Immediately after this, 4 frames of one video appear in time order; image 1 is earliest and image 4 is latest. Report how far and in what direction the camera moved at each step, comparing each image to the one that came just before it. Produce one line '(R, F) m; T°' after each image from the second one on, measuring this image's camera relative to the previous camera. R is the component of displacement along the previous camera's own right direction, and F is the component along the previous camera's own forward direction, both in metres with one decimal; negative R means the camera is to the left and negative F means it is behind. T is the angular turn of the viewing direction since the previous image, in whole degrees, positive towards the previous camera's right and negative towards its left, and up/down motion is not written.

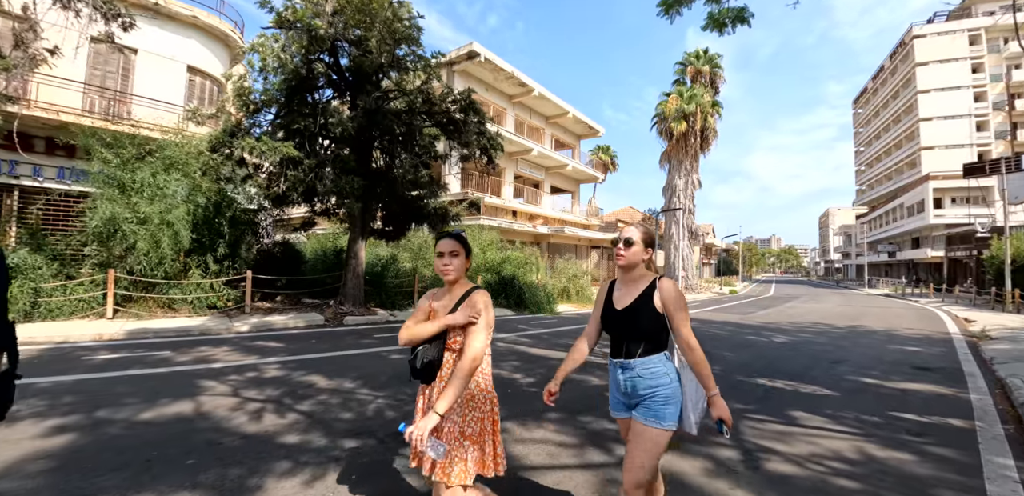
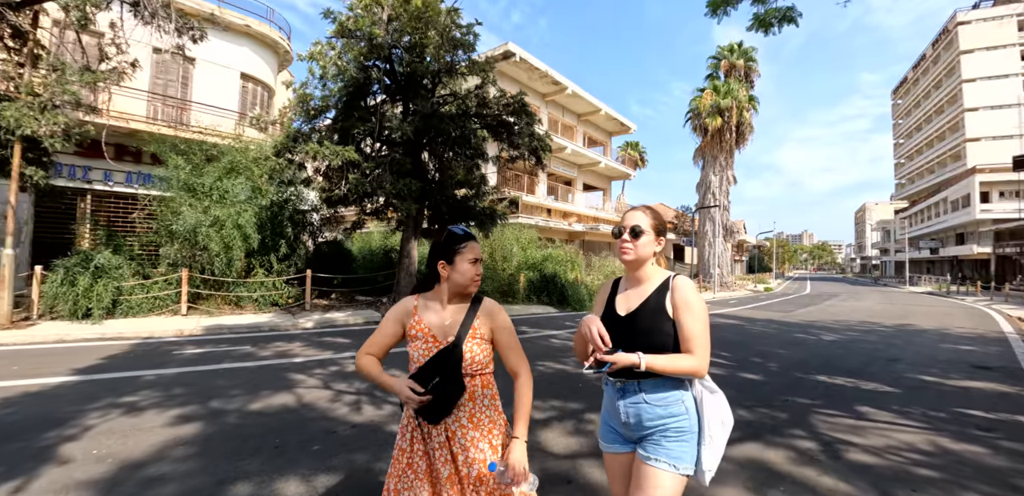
(-0.7, -0.3) m; -3°
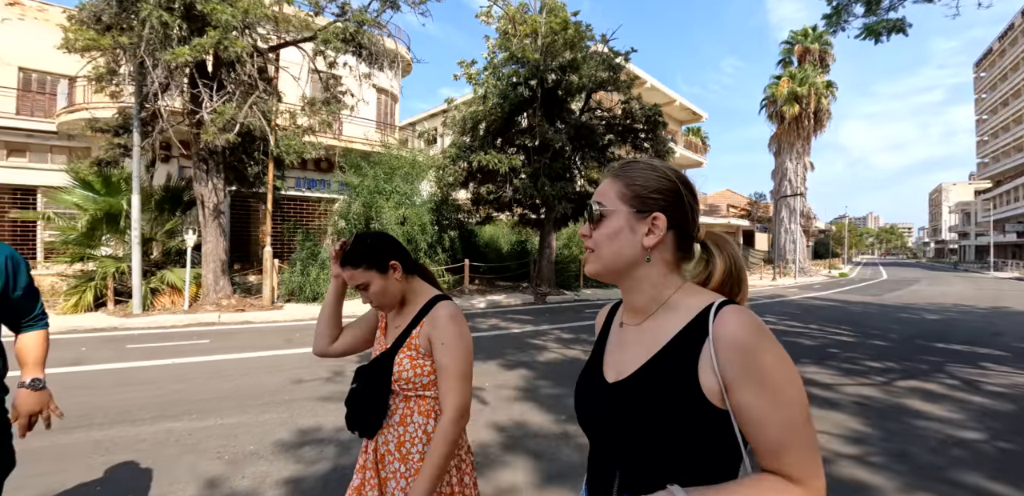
(-2.7, -2.3) m; -5°
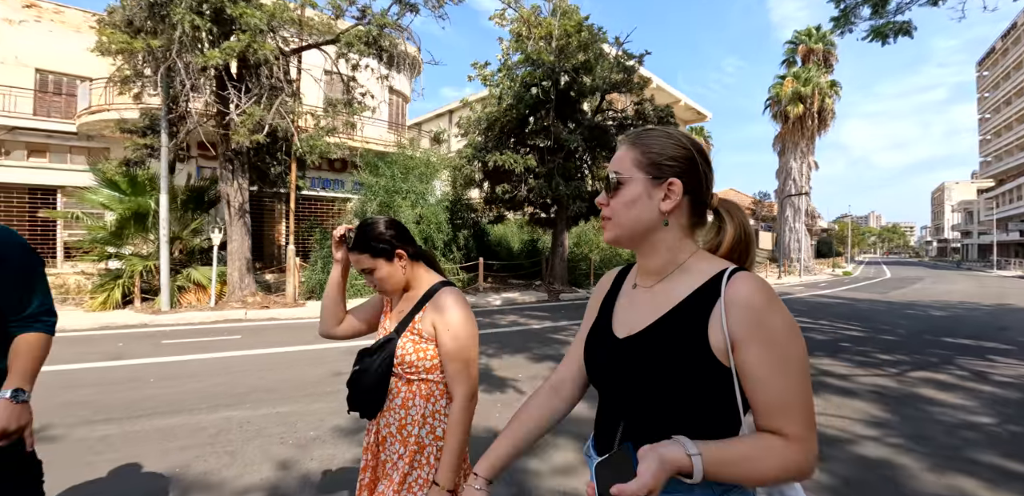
(-0.4, -0.3) m; 0°
